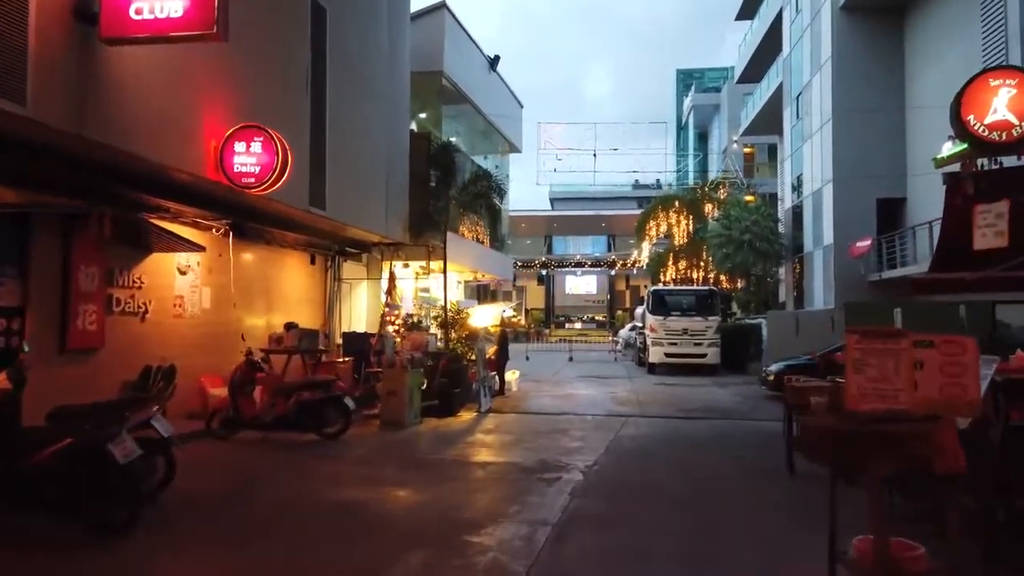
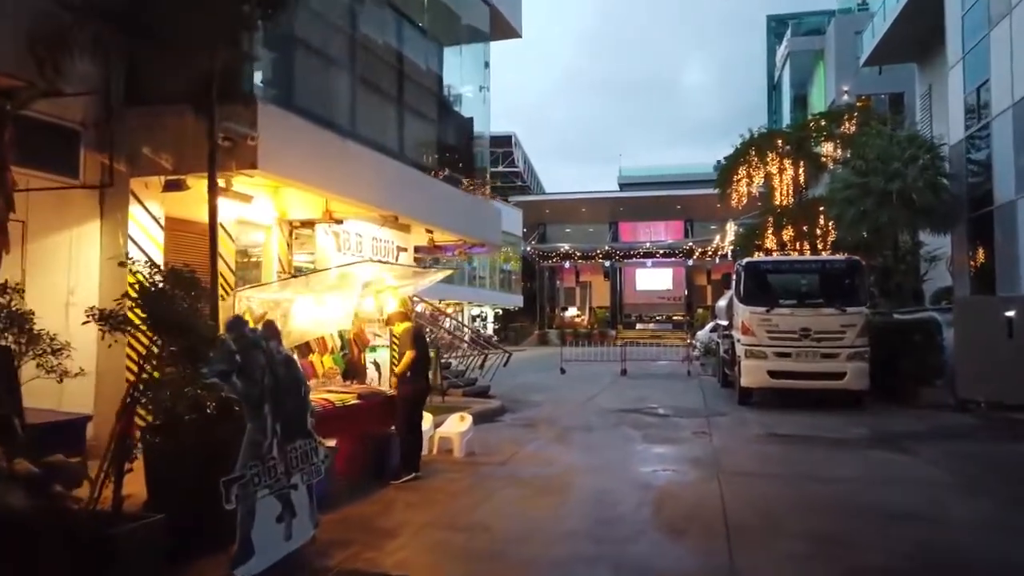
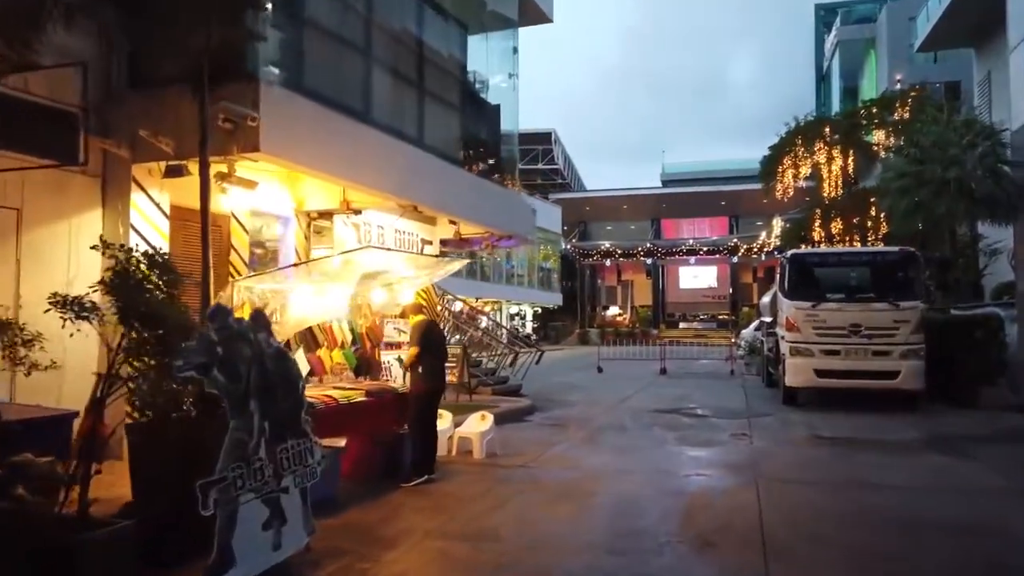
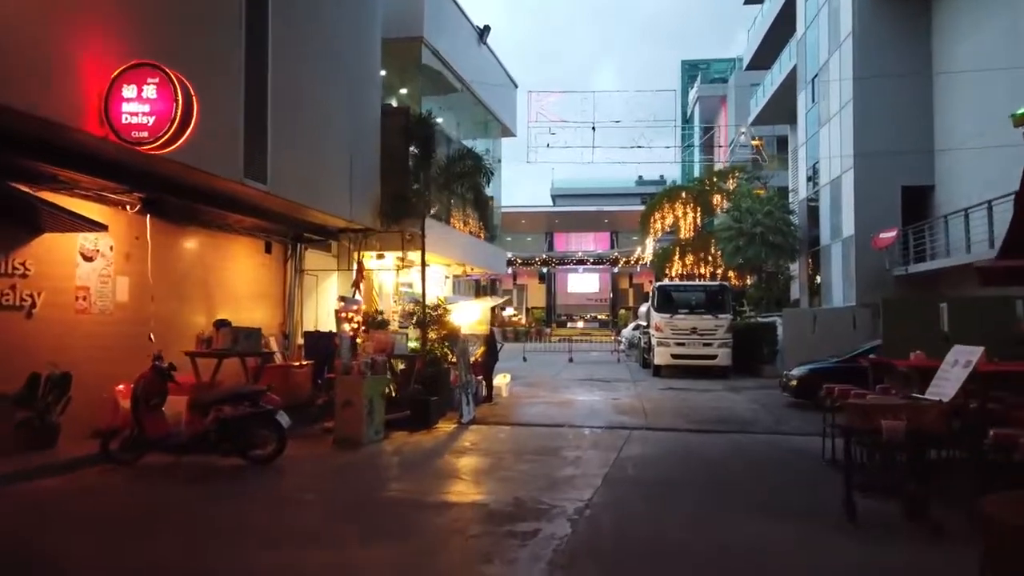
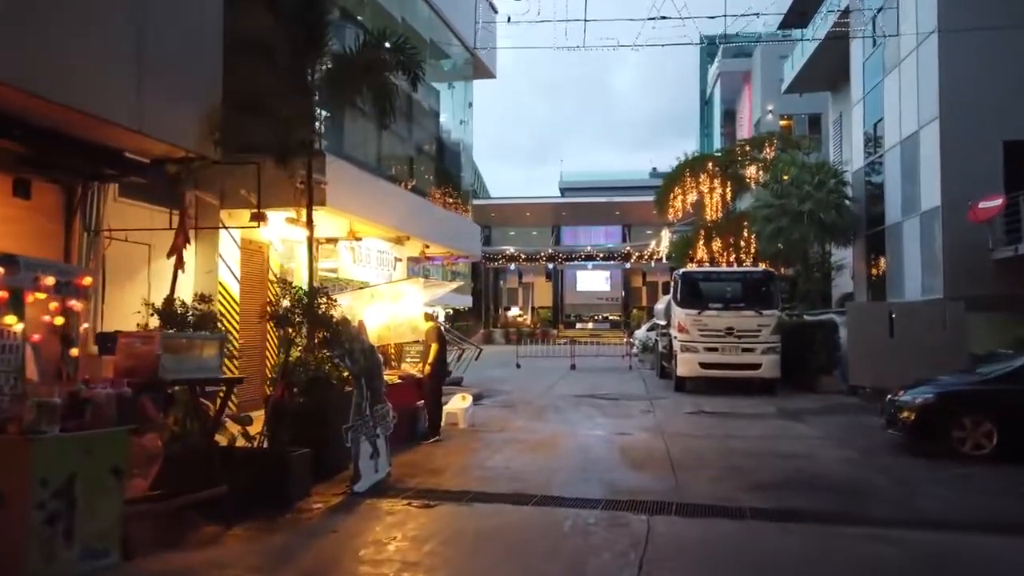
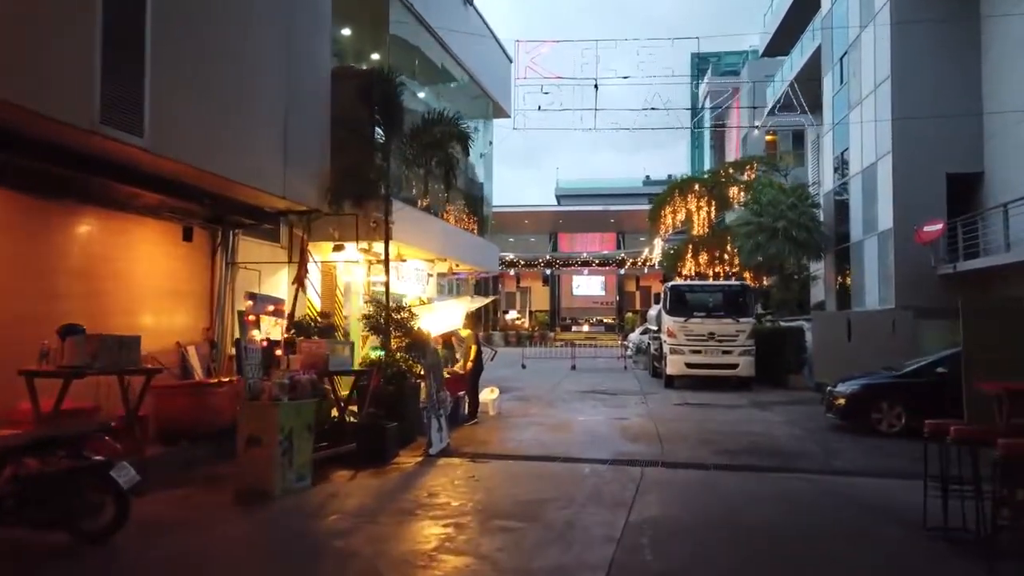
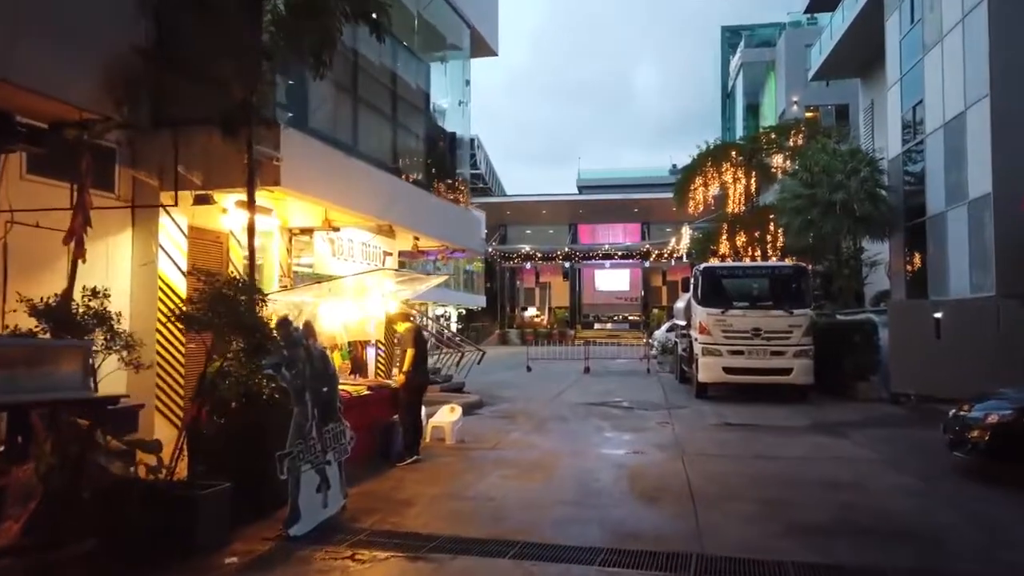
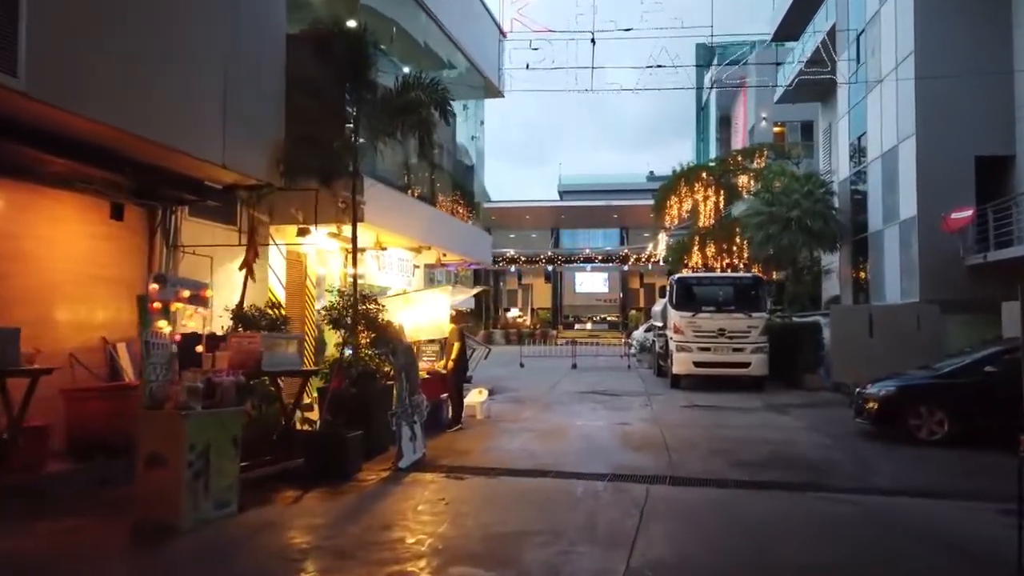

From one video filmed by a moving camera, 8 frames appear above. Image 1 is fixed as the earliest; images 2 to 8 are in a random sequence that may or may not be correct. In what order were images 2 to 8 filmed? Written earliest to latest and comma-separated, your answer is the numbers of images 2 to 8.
4, 6, 8, 5, 7, 2, 3
